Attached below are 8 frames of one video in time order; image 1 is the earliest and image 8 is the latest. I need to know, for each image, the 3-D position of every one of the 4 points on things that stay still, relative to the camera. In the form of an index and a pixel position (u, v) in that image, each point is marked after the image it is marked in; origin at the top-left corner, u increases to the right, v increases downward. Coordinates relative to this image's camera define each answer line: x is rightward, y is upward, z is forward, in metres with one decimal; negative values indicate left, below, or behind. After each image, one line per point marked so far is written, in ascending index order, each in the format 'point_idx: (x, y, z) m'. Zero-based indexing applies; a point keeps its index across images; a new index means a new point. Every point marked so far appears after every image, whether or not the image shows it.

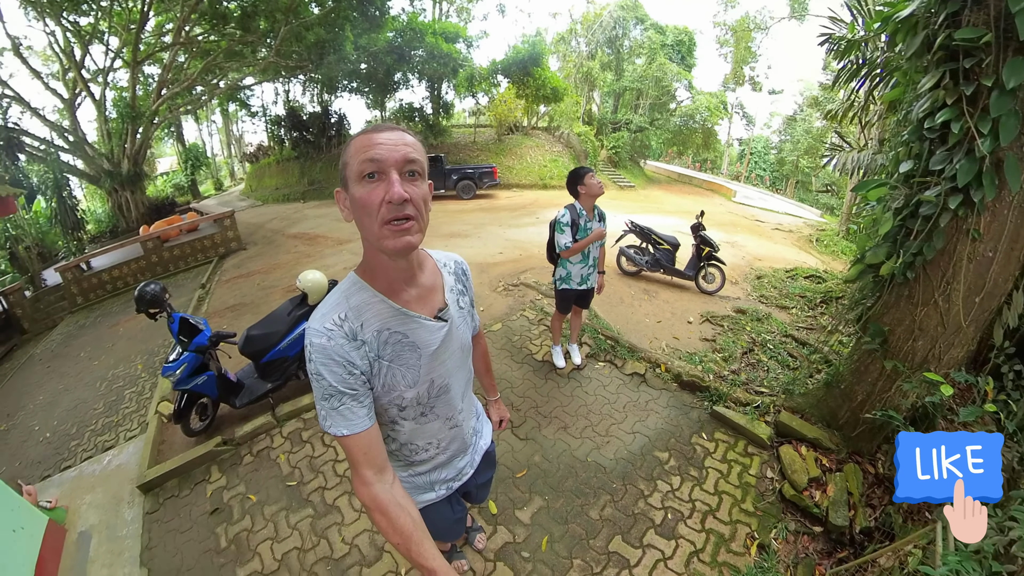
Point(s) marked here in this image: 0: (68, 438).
0: (-8.7, -3.0, +4.4) m
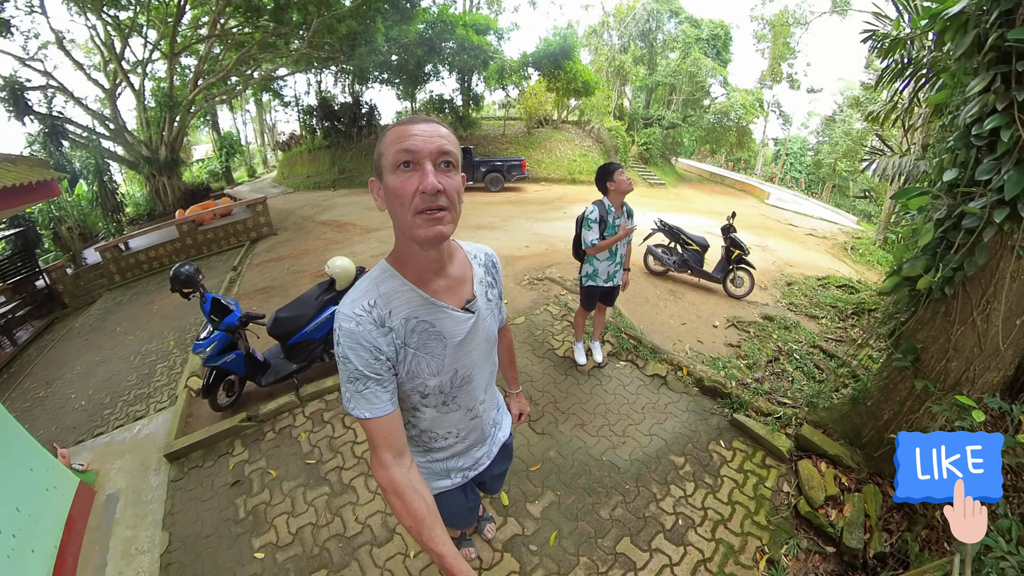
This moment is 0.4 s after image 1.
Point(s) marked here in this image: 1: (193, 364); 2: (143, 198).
0: (-8.6, -2.5, +4.8) m
1: (-6.6, -1.6, +4.7) m
2: (-23.0, +5.6, +14.1) m
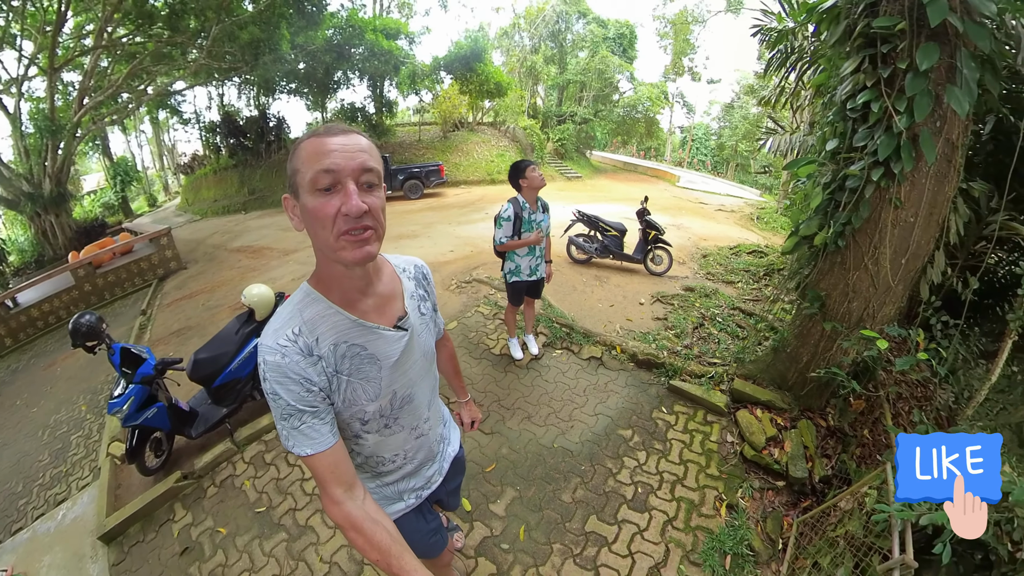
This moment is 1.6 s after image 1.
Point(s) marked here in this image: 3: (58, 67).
0: (-8.9, -3.7, +4.0) m
1: (-7.1, -2.5, +4.0) m
2: (-25.0, +2.4, +11.9) m
3: (-18.7, +9.1, +9.3) m
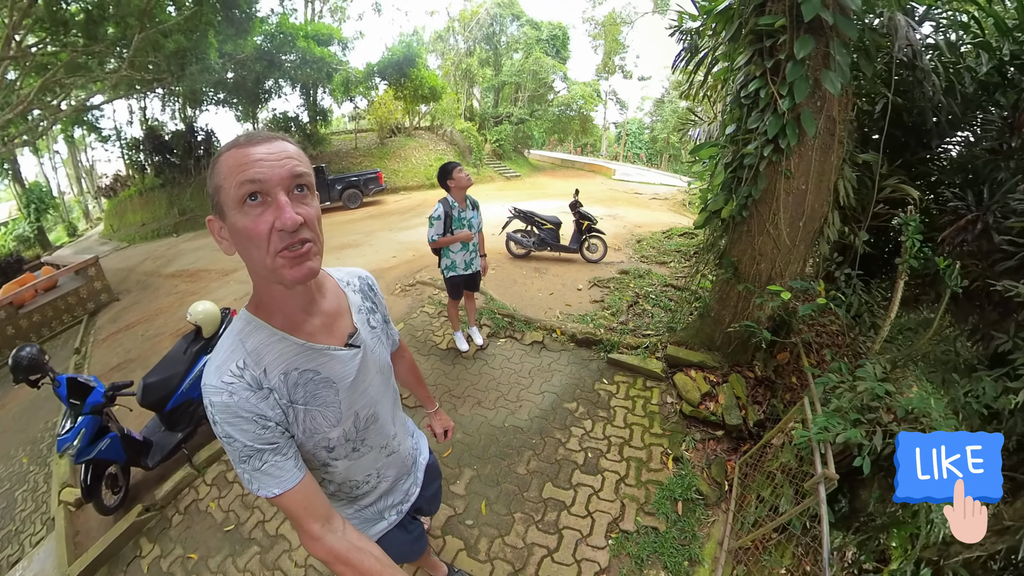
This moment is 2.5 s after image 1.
0: (-9.0, -4.4, +3.6) m
1: (-7.3, -3.1, +3.7) m
2: (-26.1, +0.2, +10.4) m
3: (-20.3, +7.4, +8.1) m
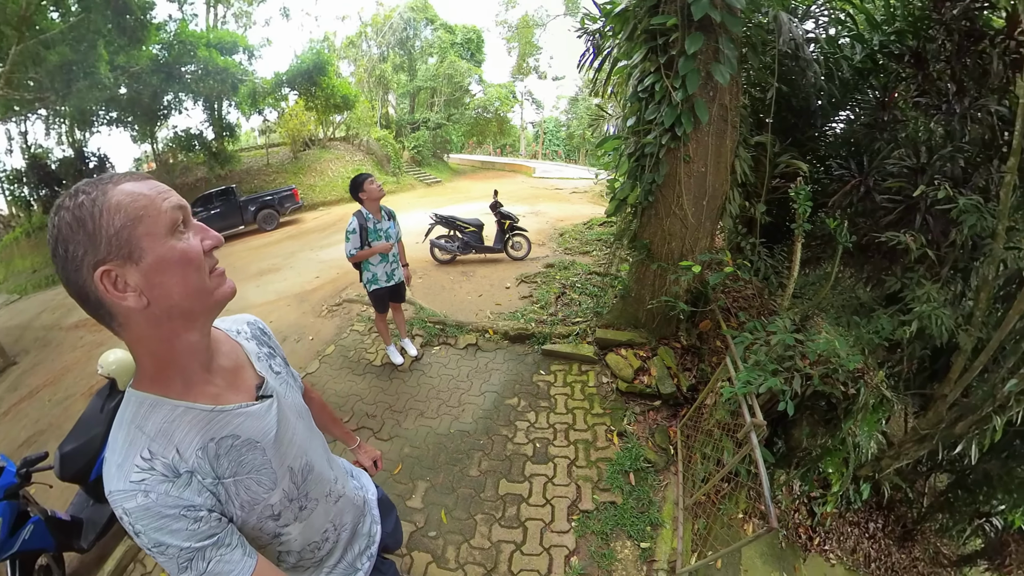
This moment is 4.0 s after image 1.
0: (-9.0, -5.6, +2.9) m
1: (-7.6, -4.0, +3.1) m
2: (-27.1, -3.1, +8.1) m
3: (-22.1, +4.8, +6.3) m
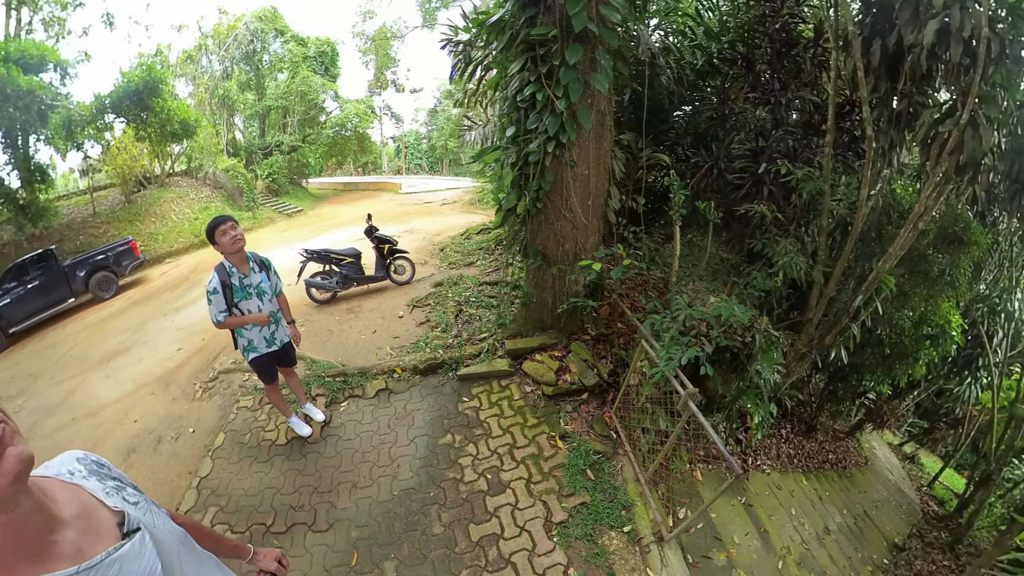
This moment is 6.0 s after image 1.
0: (-8.3, -7.6, +1.2) m
1: (-7.2, -5.8, +1.7) m
2: (-27.0, -9.3, +3.4) m
3: (-23.6, -0.4, +2.5) m
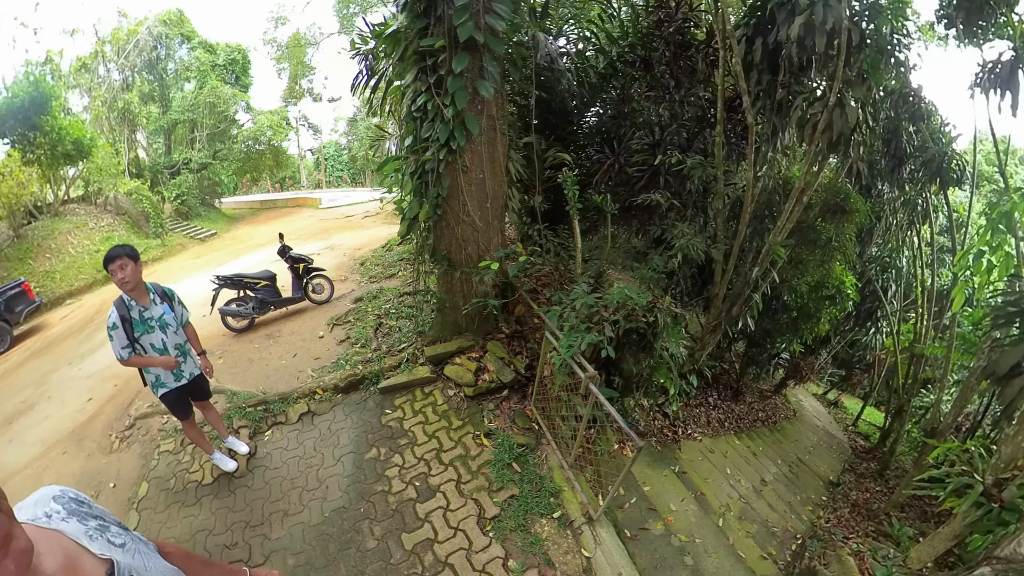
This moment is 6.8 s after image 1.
0: (-7.9, -8.4, +0.6) m
1: (-7.1, -6.5, +1.2) m
2: (-26.5, -12.0, +1.5) m
3: (-24.0, -2.9, +0.7) m
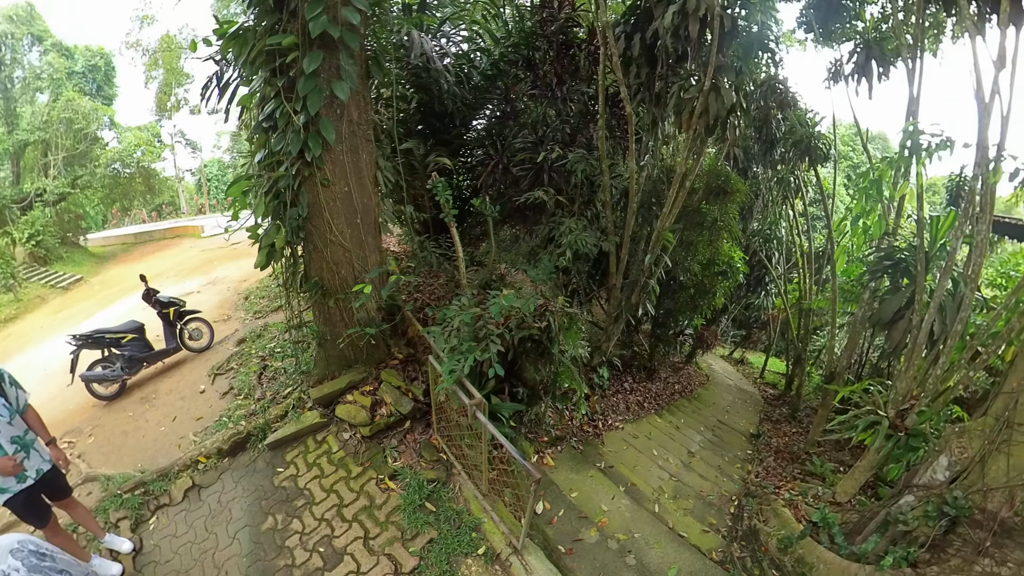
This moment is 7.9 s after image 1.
0: (-7.4, -9.4, +0.1) m
1: (-6.8, -7.4, +0.7) m
2: (-25.5, -15.0, -0.4) m
3: (-23.9, -5.6, -1.2) m
